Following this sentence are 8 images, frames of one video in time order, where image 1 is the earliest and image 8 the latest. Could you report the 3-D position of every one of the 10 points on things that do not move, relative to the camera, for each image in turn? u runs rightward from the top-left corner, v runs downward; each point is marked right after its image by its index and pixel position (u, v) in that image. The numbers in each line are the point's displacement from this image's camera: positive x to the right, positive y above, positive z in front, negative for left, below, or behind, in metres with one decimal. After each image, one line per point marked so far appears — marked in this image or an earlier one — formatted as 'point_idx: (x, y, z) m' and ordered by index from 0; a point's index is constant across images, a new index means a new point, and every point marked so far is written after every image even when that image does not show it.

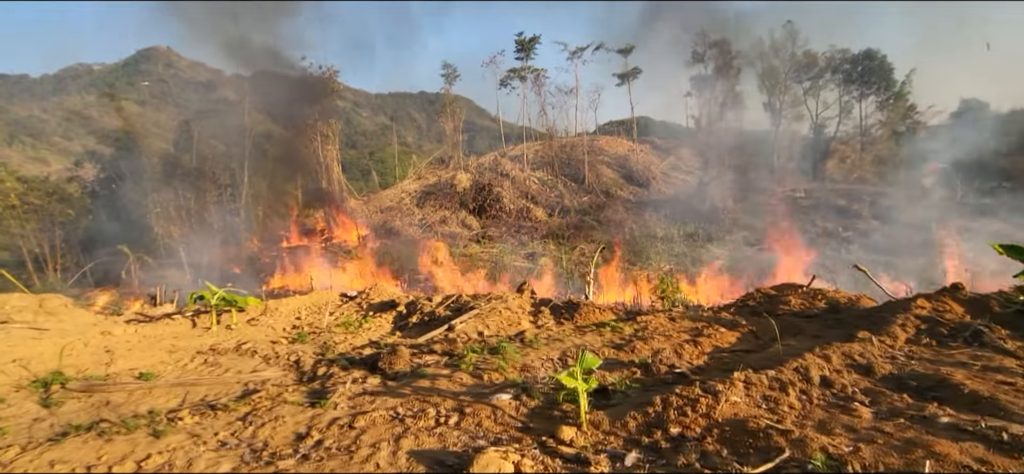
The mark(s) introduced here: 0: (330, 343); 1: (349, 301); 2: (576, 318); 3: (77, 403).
0: (-2.2, -1.3, +5.9) m
1: (-3.0, -1.2, +8.8) m
2: (+0.8, -1.0, +6.1) m
3: (-3.9, -1.5, +4.4) m
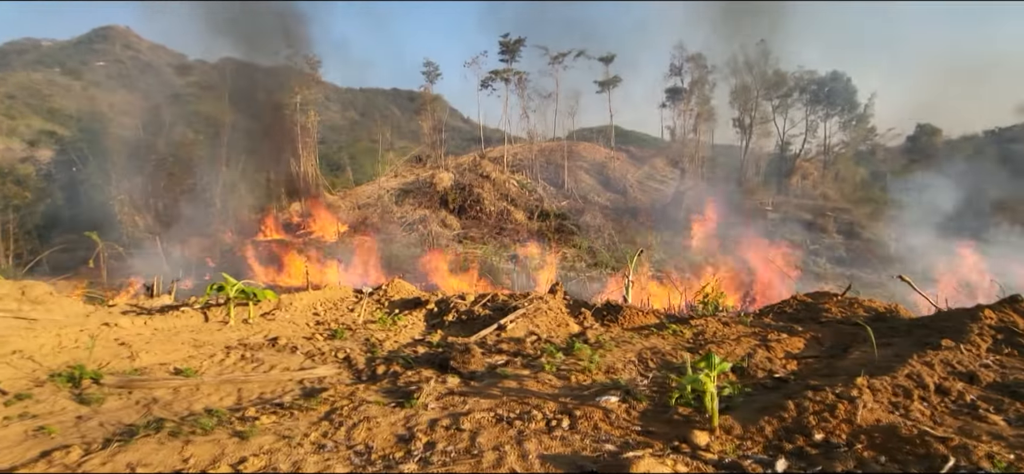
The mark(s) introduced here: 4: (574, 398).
0: (-1.6, -1.2, +5.6) m
1: (-2.6, -1.1, +8.5) m
2: (+1.3, -1.1, +6.0) m
3: (-3.2, -1.3, +4.0) m
4: (+0.5, -1.2, +3.5) m
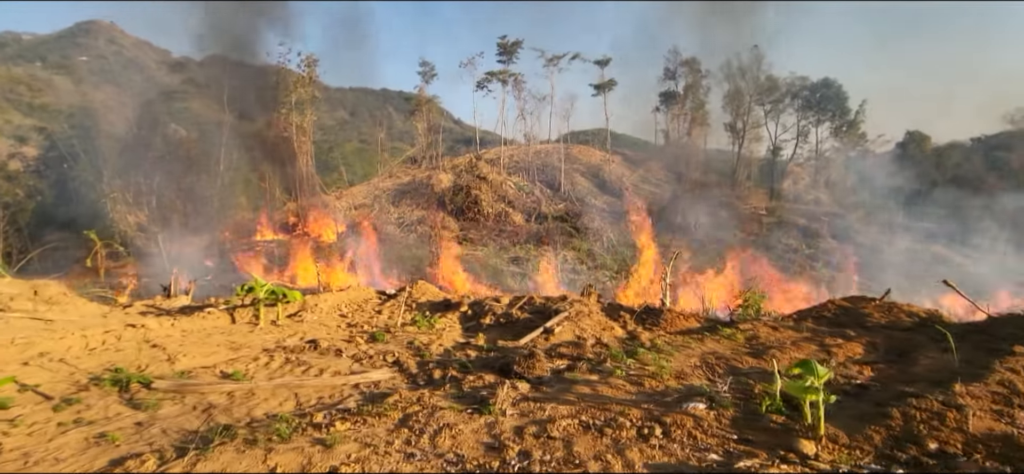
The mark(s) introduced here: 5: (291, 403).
0: (-1.1, -1.2, +5.5) m
1: (-2.1, -1.1, +8.3) m
2: (+1.9, -1.1, +6.0) m
3: (-2.6, -1.3, +3.8) m
4: (+1.0, -1.2, +3.4) m
5: (-1.8, -1.4, +4.0) m
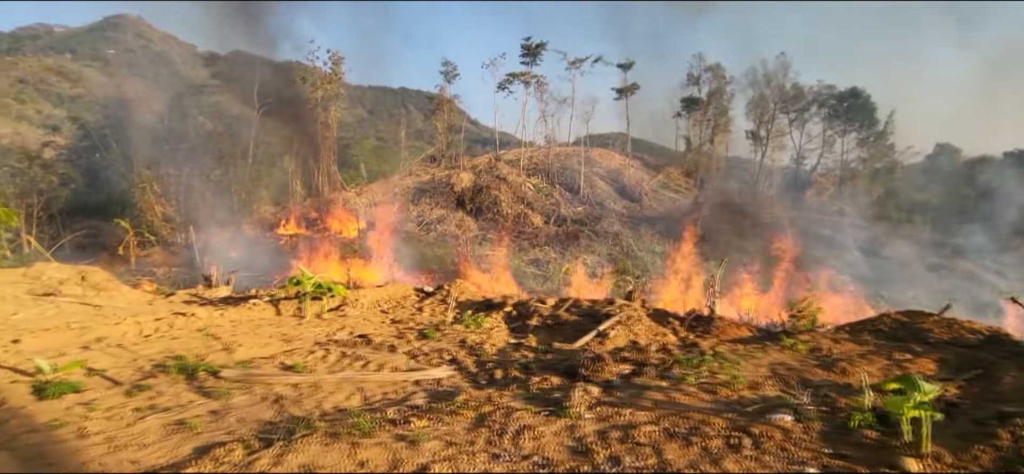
0: (-0.5, -1.2, +5.4) m
1: (-1.5, -1.0, +8.3) m
2: (+2.5, -1.2, +5.9) m
3: (-2.1, -1.3, +3.8) m
4: (+1.6, -1.2, +3.3) m
5: (-1.3, -1.3, +3.9) m
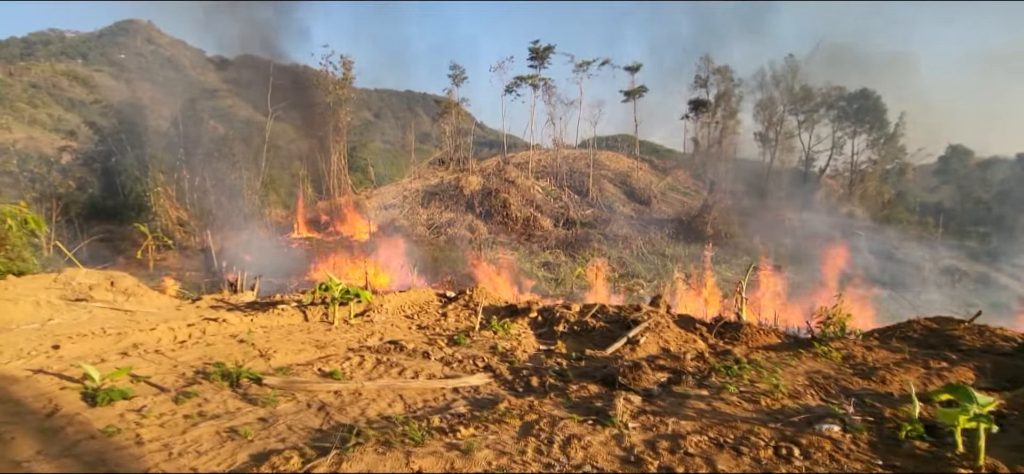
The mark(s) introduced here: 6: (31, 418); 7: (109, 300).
0: (-0.1, -1.3, +5.5) m
1: (-1.1, -1.1, +8.3) m
2: (+2.8, -1.2, +5.9) m
3: (-1.8, -1.3, +3.9) m
4: (+1.9, -1.3, +3.3) m
5: (-0.9, -1.4, +4.0) m
6: (-3.6, -1.3, +3.6) m
7: (-6.4, -1.0, +7.7) m
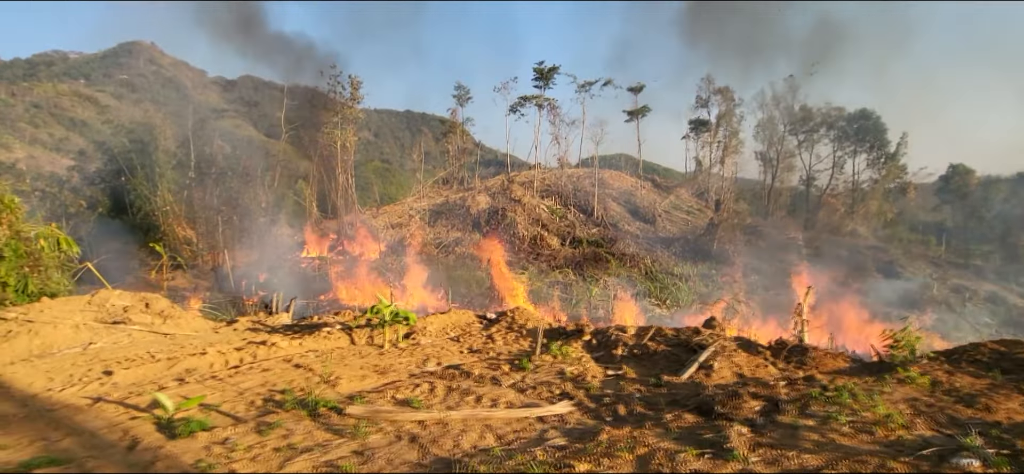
0: (+0.6, -1.5, +5.3) m
1: (-0.3, -1.5, +8.2) m
2: (+3.6, -1.5, +5.7) m
3: (-1.0, -1.5, +3.7) m
4: (+2.7, -1.5, +3.2) m
5: (-0.2, -1.6, +3.8) m
6: (-2.8, -1.5, +3.4) m
7: (-5.7, -1.3, +7.5) m
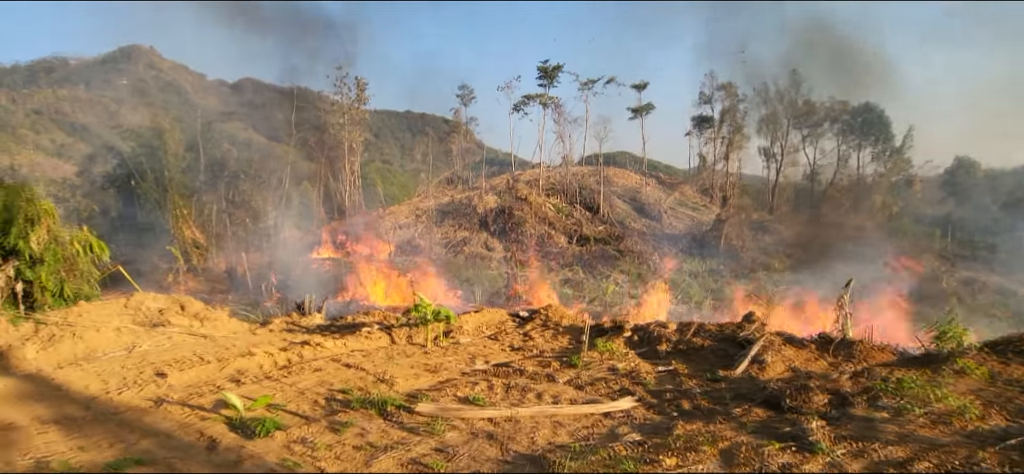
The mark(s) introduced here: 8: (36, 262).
0: (+1.2, -1.5, +5.3) m
1: (+0.3, -1.4, +8.2) m
2: (+4.2, -1.4, +5.7) m
3: (-0.4, -1.5, +3.7) m
4: (+3.2, -1.4, +3.2) m
5: (+0.4, -1.5, +3.8) m
6: (-2.2, -1.5, +3.4) m
7: (-5.1, -1.4, +7.5) m
8: (-6.8, -0.3, +6.9) m
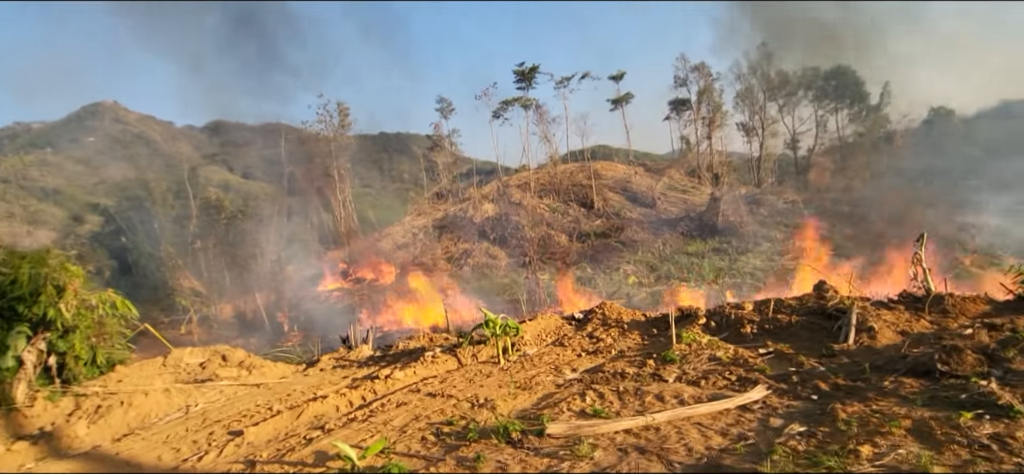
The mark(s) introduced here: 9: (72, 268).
0: (+2.2, -1.3, +5.0) m
1: (+1.2, -1.4, +7.8) m
2: (+5.1, -0.8, +5.4) m
3: (+0.6, -1.5, +3.4) m
4: (+4.3, -0.9, +2.9) m
5: (+1.5, -1.4, +3.5) m
6: (-1.2, -1.8, +3.0) m
7: (-4.1, -2.0, +7.1) m
8: (-5.9, -1.2, +6.4) m
9: (-6.2, -0.5, +6.8) m
